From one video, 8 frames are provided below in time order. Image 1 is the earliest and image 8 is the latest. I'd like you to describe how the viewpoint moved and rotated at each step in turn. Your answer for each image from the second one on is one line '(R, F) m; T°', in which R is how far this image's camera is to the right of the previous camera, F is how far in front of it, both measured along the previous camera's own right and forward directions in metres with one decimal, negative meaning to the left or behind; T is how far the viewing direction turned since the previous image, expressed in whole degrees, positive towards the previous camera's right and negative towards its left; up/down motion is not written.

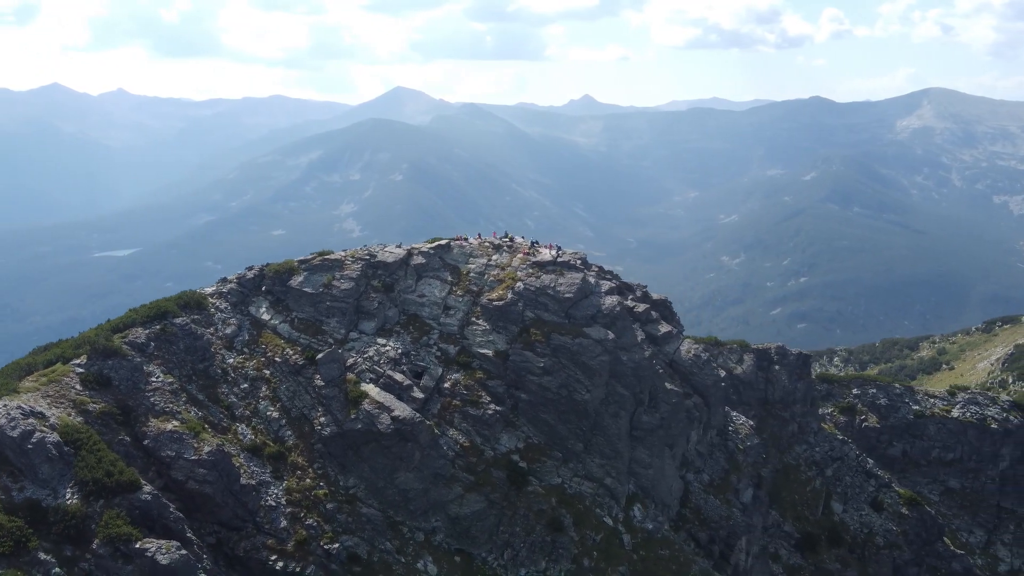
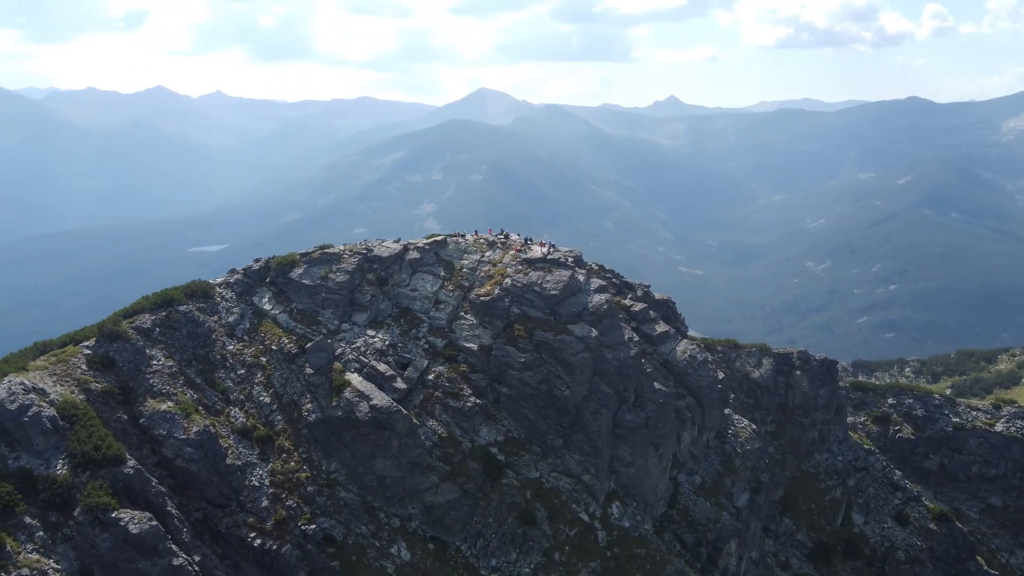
(+6.8, -0.6) m; -6°
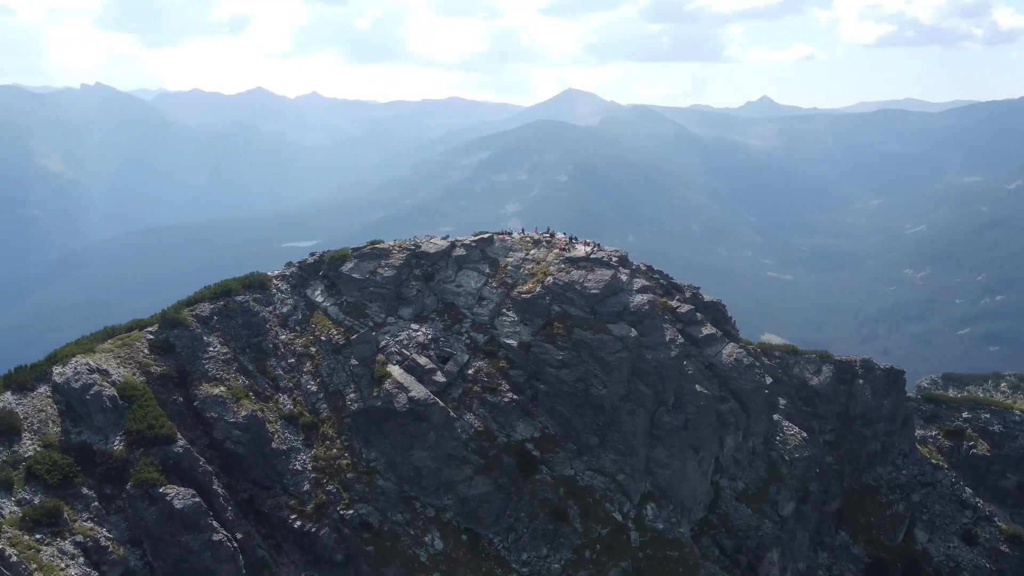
(+3.2, -0.4) m; -6°
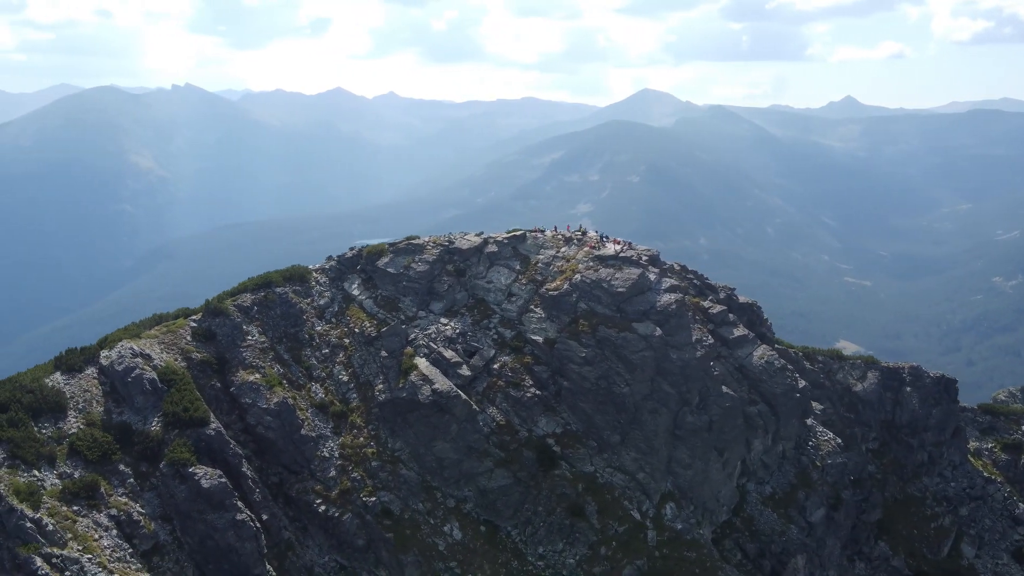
(+3.2, -0.6) m; -5°
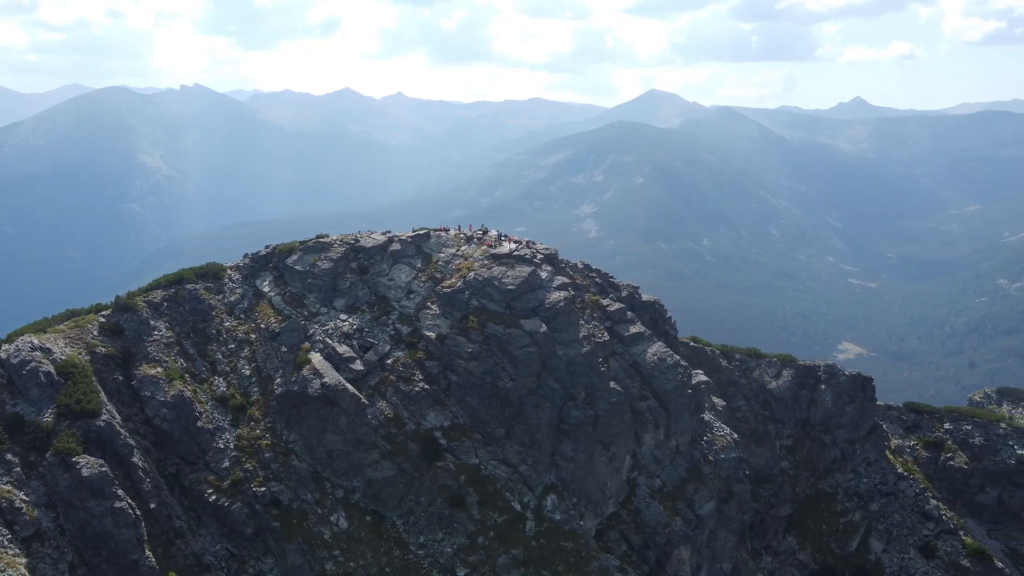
(+8.7, -1.6) m; 0°
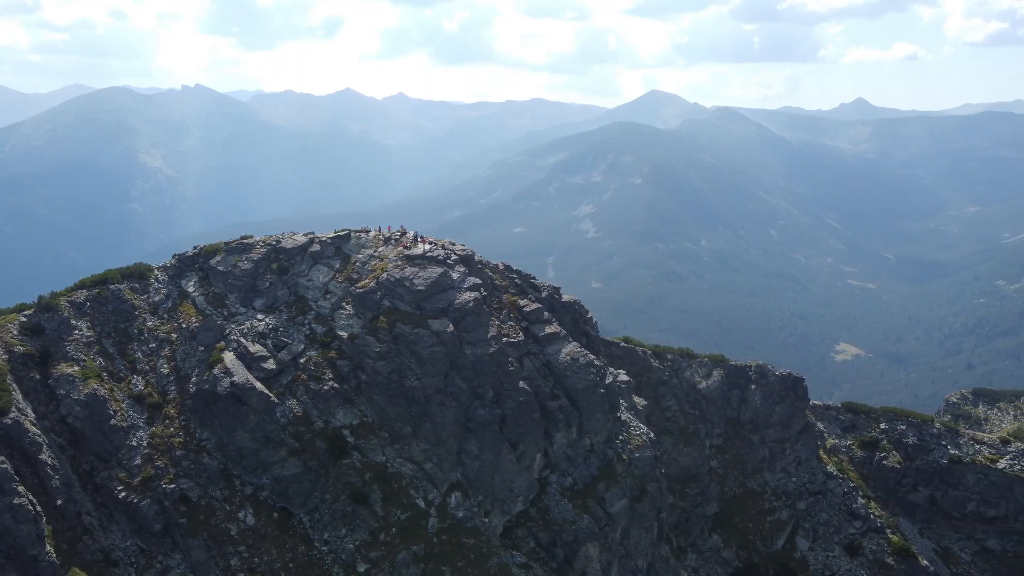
(+7.0, -0.9) m; 0°
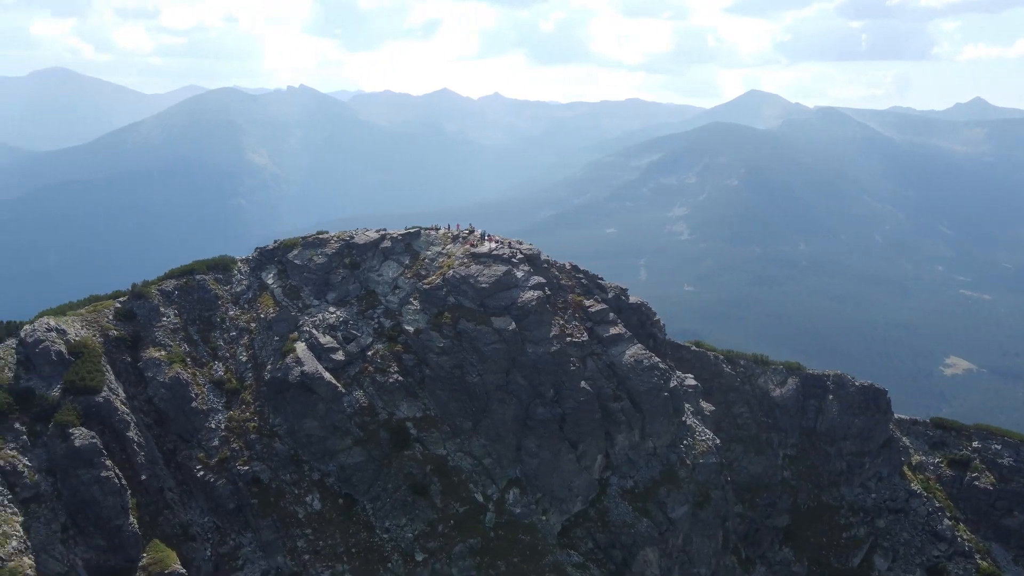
(+2.0, -0.2) m; -6°
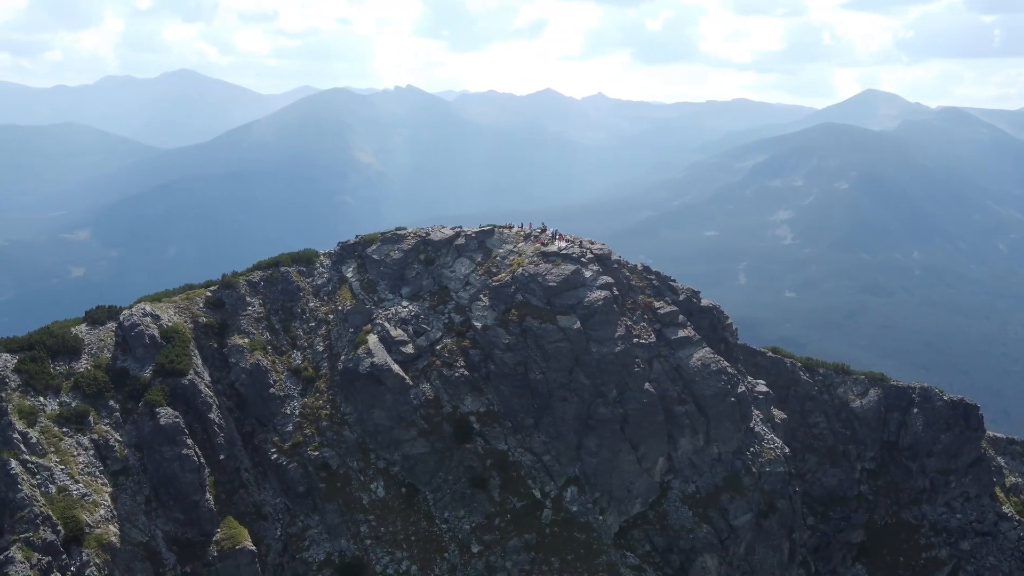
(+2.5, -0.5) m; -7°
